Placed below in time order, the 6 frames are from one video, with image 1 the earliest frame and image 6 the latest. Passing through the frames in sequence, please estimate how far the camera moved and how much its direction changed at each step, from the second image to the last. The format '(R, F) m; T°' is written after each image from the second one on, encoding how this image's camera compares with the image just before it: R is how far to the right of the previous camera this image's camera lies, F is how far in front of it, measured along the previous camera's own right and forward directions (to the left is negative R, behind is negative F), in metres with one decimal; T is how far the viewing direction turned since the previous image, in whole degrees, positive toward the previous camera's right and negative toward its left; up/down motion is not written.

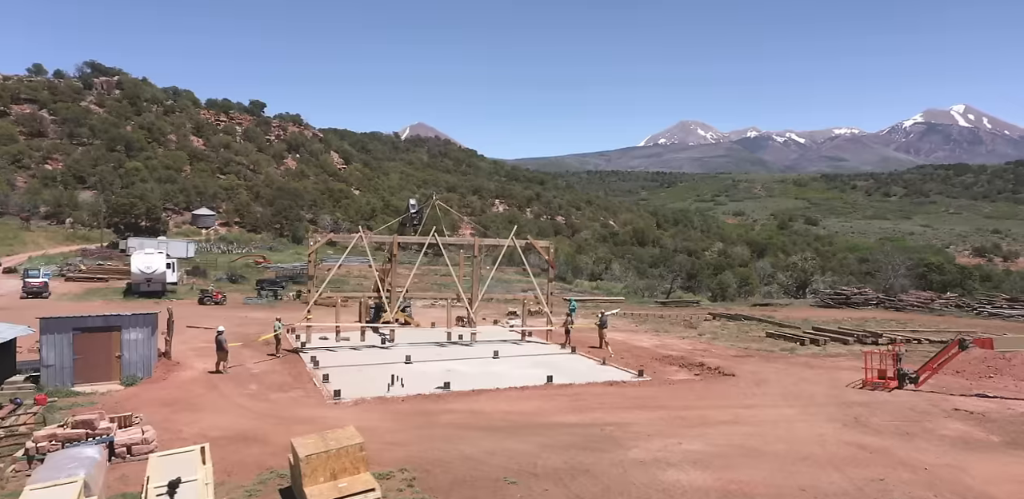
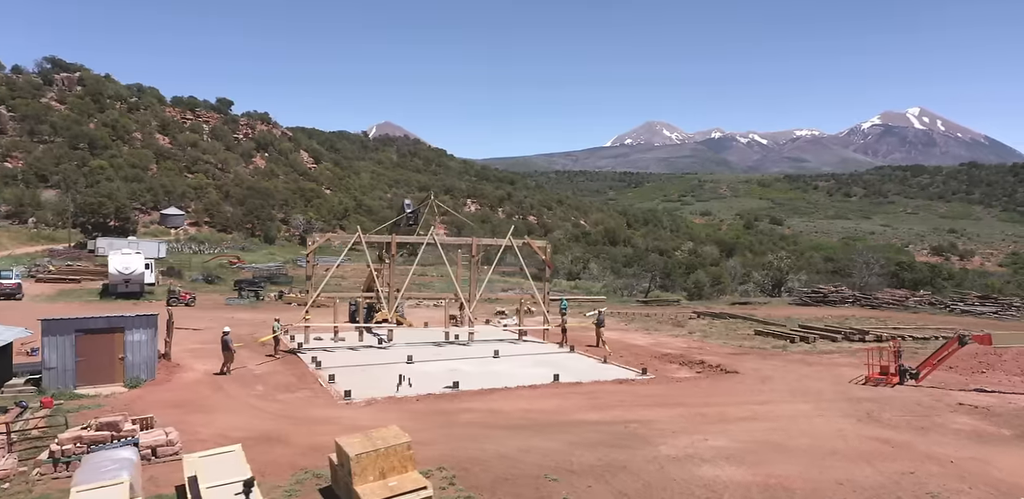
(-0.5, 0.0) m; +2°
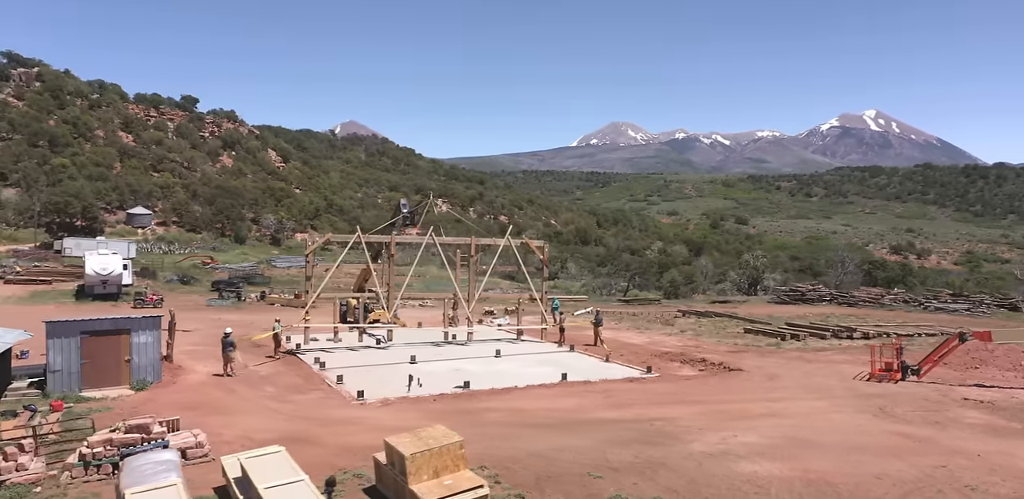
(-0.6, 0.0) m; +2°
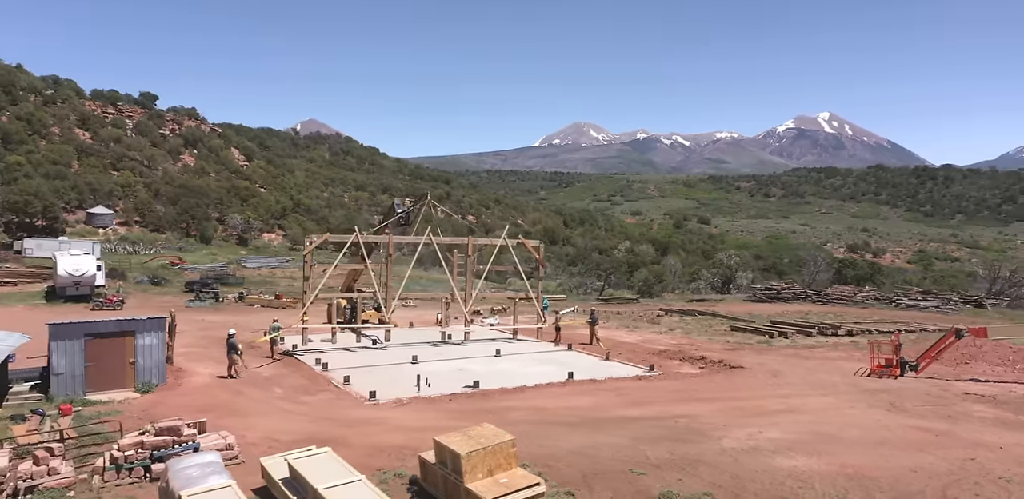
(-0.6, 0.0) m; +2°
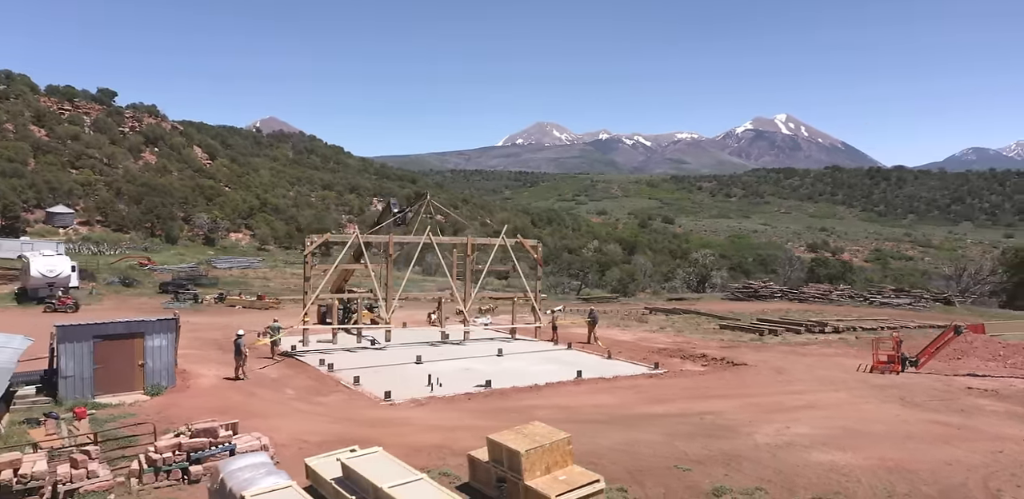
(-0.6, 0.0) m; +2°
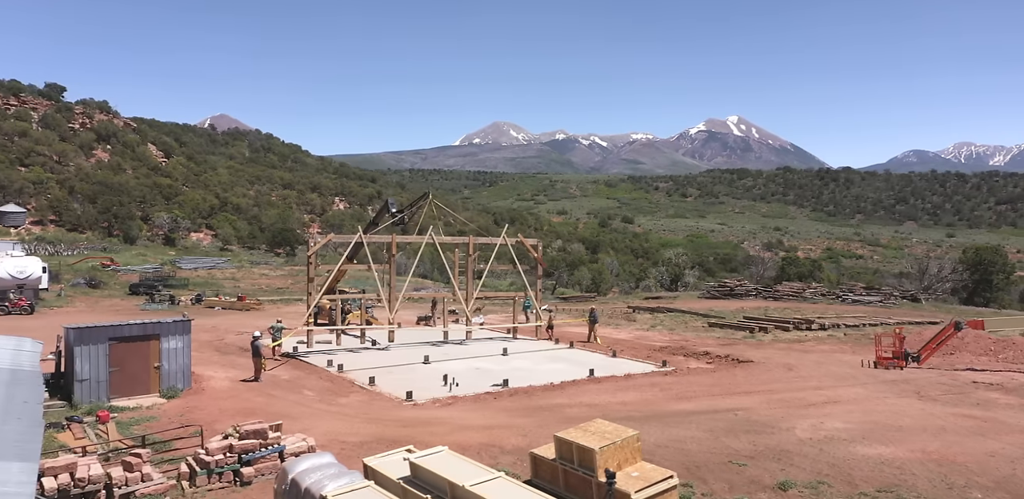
(-0.8, -0.1) m; +2°
